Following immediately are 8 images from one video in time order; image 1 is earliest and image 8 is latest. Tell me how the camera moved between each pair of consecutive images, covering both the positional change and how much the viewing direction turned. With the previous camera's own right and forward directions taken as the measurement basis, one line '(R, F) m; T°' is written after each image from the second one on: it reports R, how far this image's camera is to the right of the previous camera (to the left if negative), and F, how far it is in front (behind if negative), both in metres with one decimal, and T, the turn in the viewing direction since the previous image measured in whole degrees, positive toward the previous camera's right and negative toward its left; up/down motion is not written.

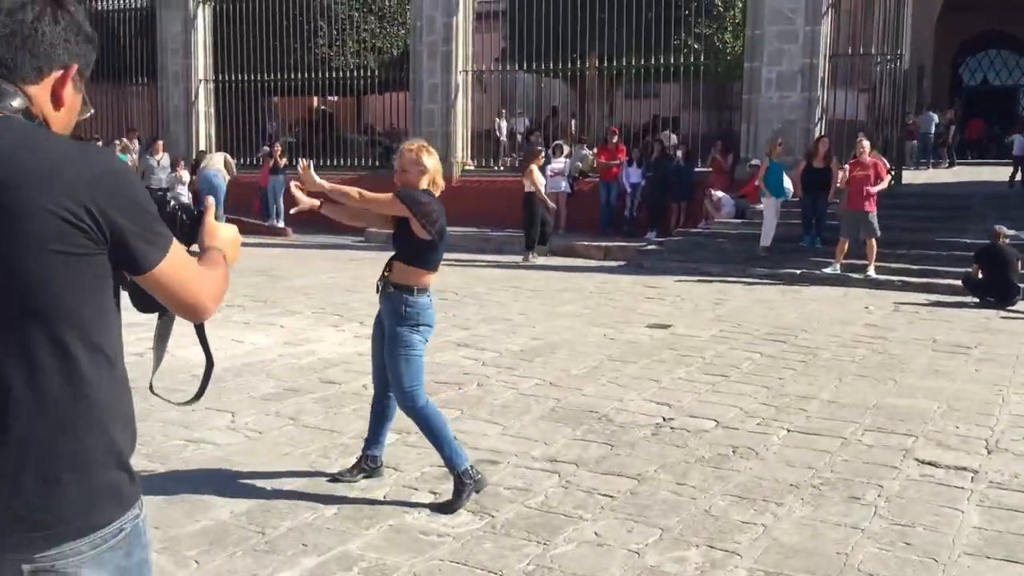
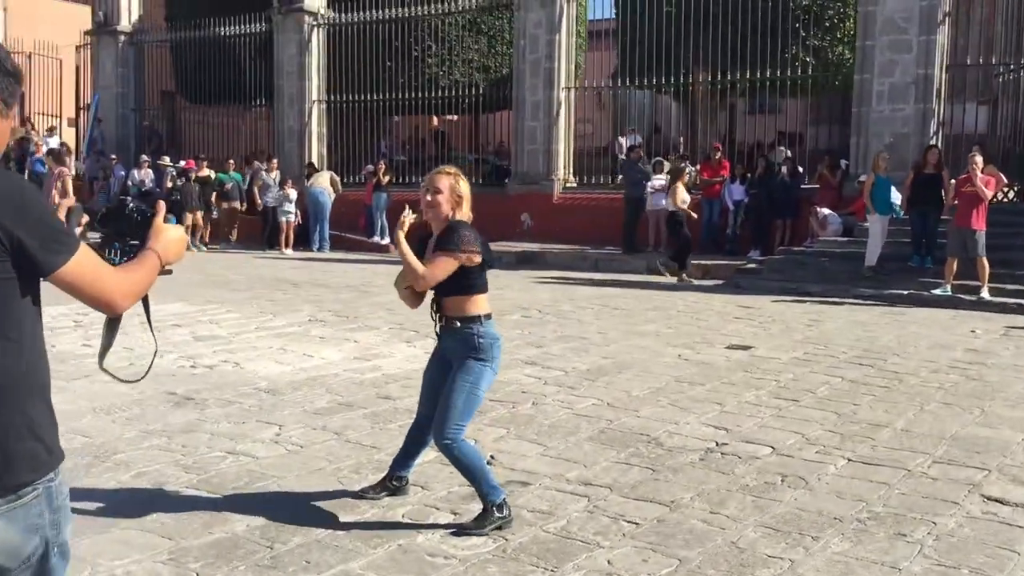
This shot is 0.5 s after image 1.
(+0.4, +0.1) m; -7°
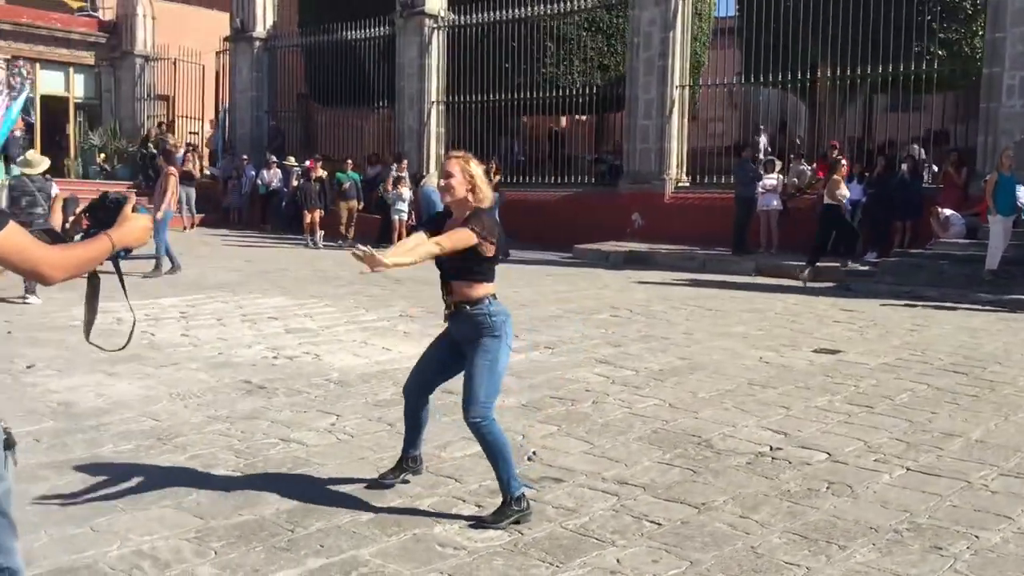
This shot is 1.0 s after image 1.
(+0.5, 0.0) m; -8°
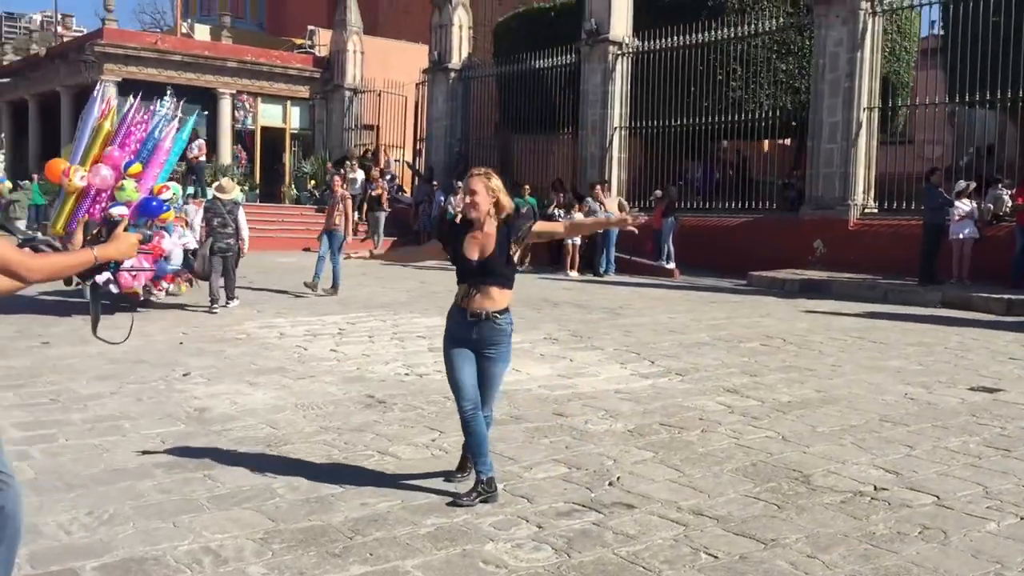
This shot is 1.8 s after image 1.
(+0.6, 0.0) m; -12°
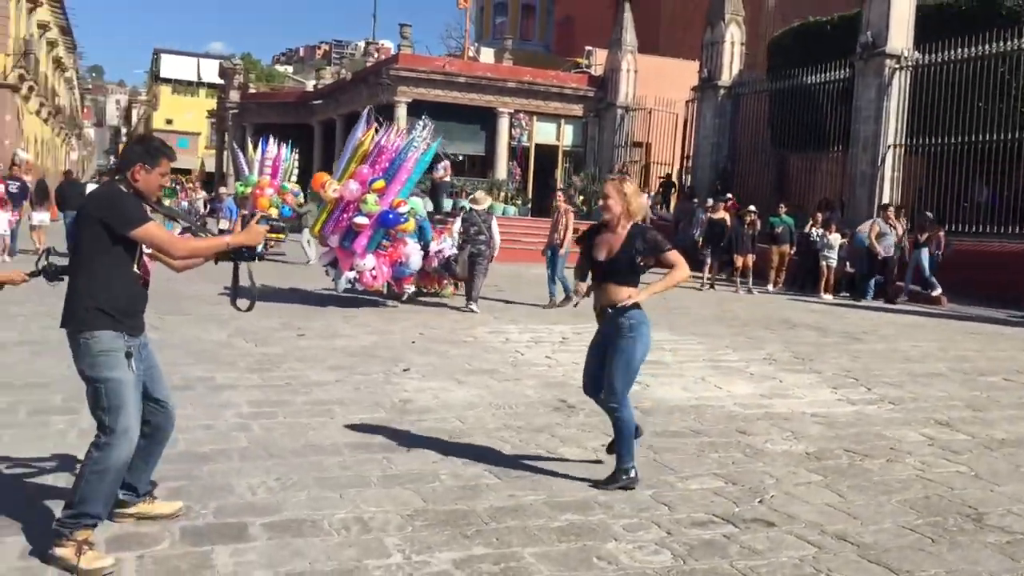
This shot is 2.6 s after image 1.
(+0.6, -0.2) m; -16°
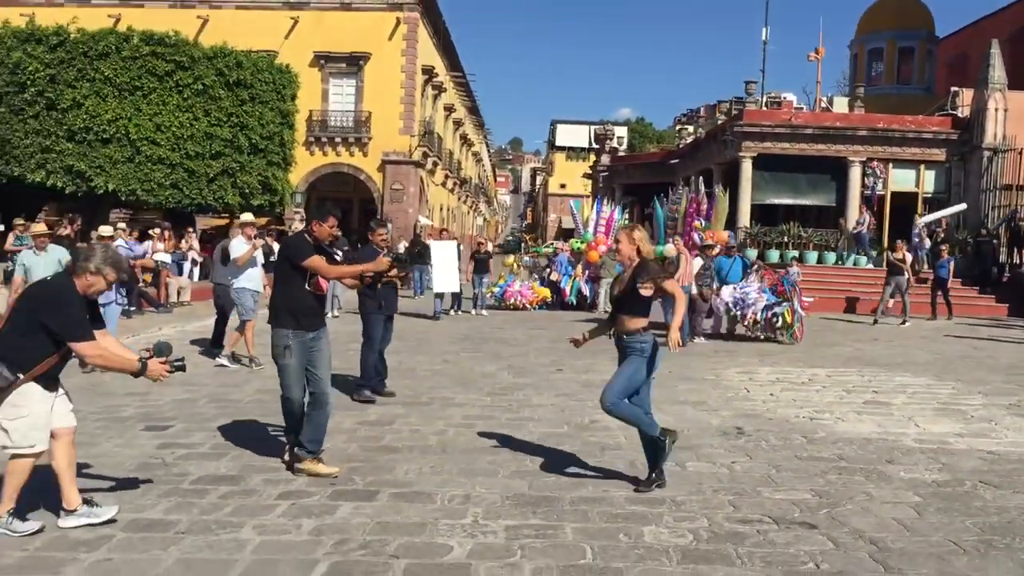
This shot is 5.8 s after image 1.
(+1.8, -0.7) m; -22°
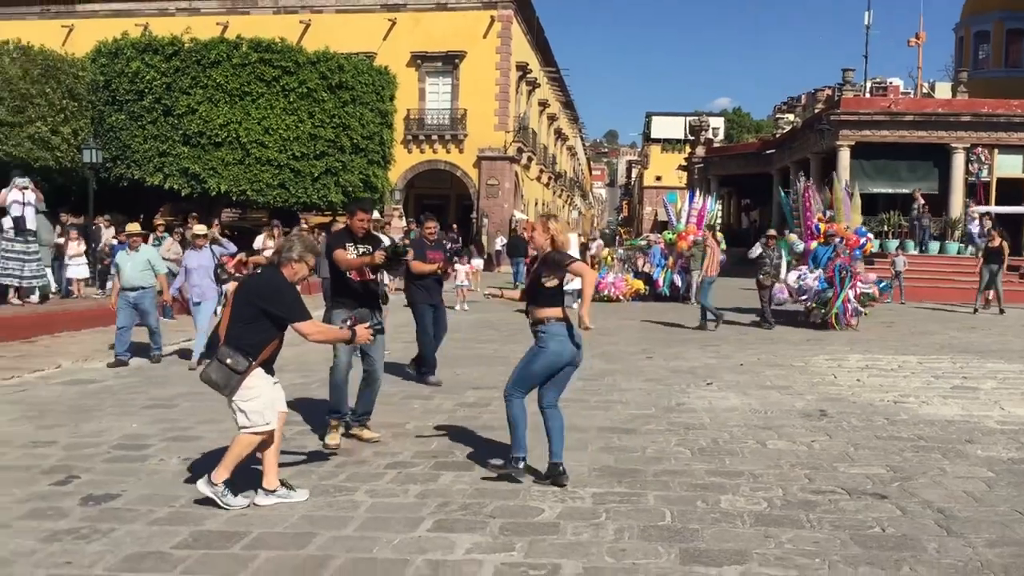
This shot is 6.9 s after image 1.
(+0.1, -0.5) m; -5°
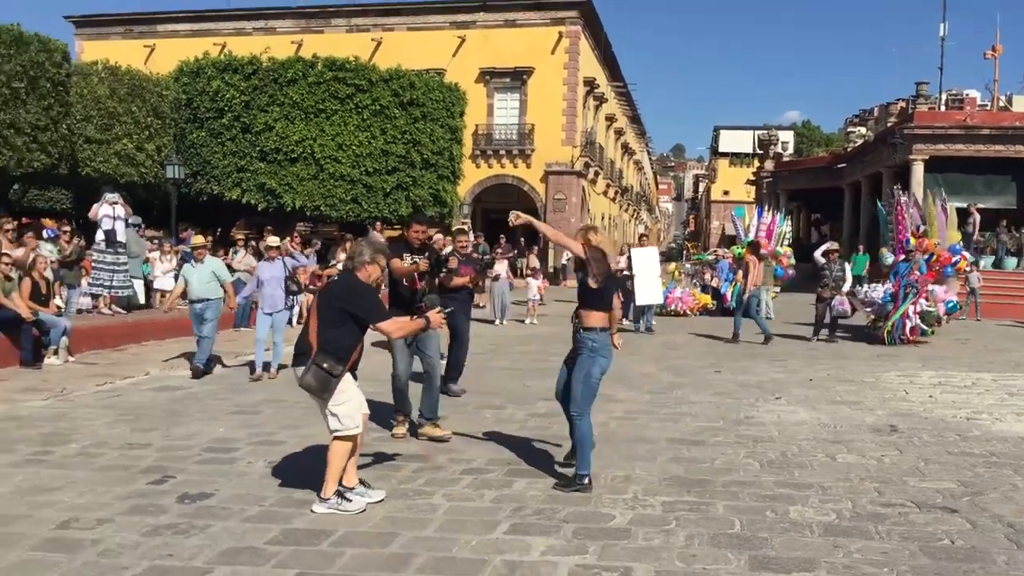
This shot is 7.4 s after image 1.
(0.0, -0.2) m; -4°
